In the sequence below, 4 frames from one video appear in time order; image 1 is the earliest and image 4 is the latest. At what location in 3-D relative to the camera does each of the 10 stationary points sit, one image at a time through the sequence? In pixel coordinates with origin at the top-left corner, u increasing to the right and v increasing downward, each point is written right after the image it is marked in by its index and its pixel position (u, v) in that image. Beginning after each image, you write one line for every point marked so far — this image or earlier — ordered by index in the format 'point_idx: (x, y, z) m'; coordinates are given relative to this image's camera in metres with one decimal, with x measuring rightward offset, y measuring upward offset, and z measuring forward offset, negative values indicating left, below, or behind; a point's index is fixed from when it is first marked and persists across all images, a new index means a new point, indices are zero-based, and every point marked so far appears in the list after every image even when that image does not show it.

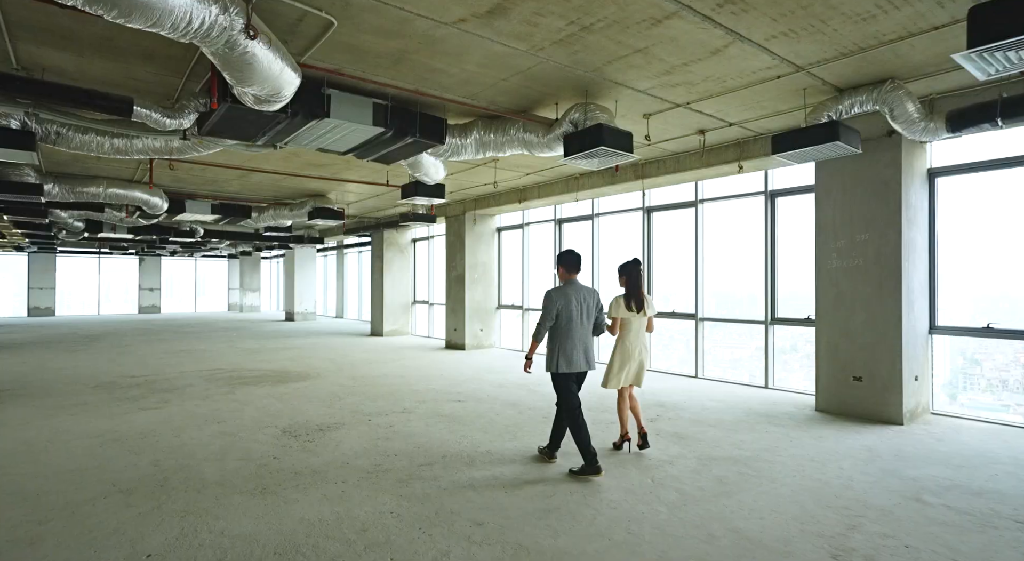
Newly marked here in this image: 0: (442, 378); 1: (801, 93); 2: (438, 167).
0: (-1.0, -1.4, +8.5) m
1: (+2.6, +1.7, +5.2) m
2: (-0.9, +1.4, +7.1) m
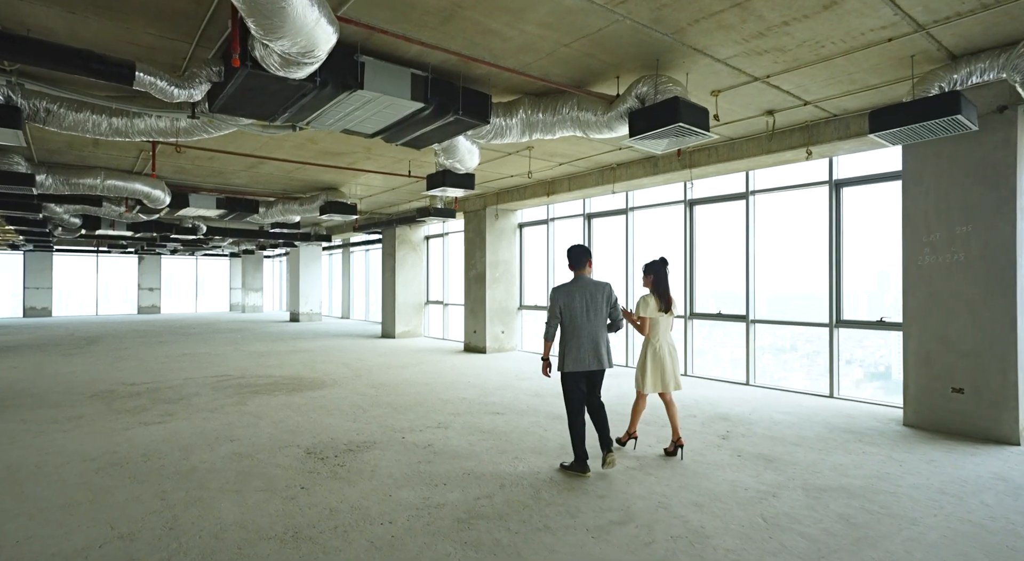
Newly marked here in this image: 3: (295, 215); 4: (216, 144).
0: (-0.6, -1.4, +7.8) m
1: (+3.1, +1.7, +4.5) m
2: (-0.4, +1.4, +6.4) m
3: (-4.2, +1.3, +11.1) m
4: (-3.6, +1.7, +7.1) m
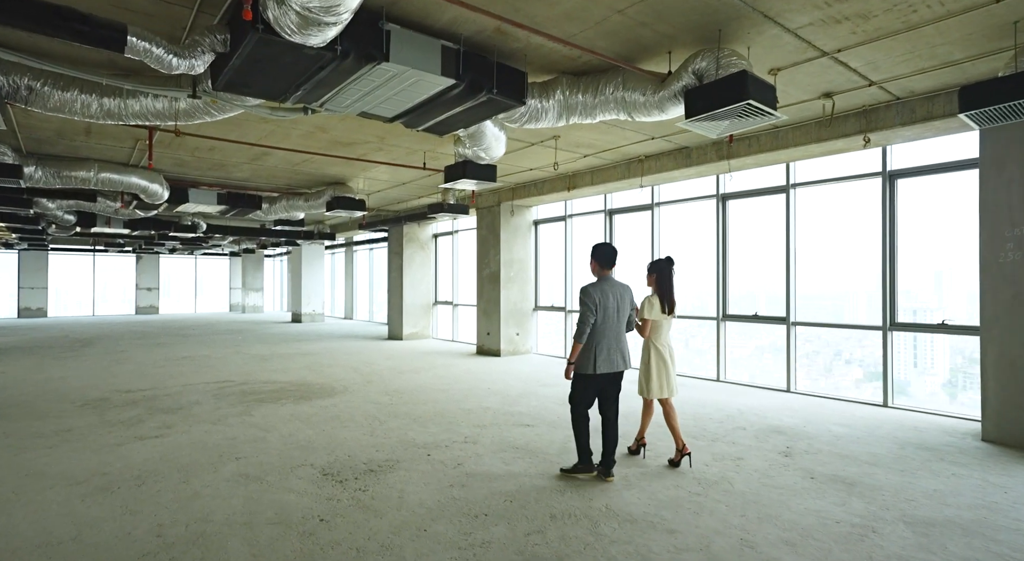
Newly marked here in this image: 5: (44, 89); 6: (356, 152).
0: (-0.2, -1.4, +7.3) m
1: (+3.4, +1.7, +4.0) m
2: (-0.1, +1.4, +5.9) m
3: (-3.9, +1.3, +10.6) m
4: (-3.3, +1.7, +6.6) m
5: (-3.6, +1.5, +4.4) m
6: (-2.1, +1.7, +7.9) m
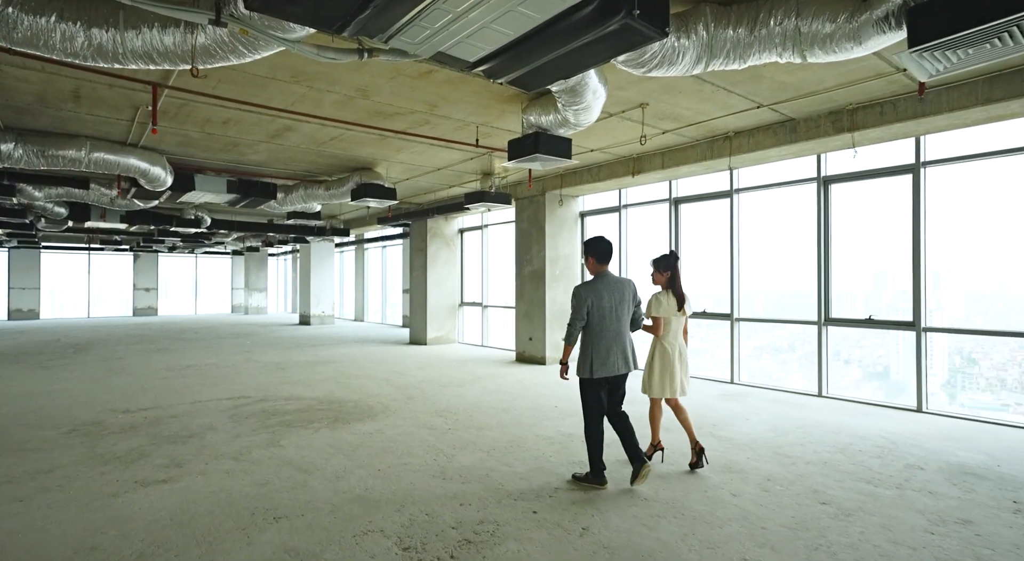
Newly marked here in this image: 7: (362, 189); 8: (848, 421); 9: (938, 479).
0: (+0.6, -1.4, +6.0) m
1: (+4.2, +1.7, +2.8) m
2: (+0.7, +1.4, +4.6) m
3: (-3.1, +1.3, +9.3) m
4: (-2.5, +1.7, +5.3) m
5: (-2.8, +1.5, +3.2) m
6: (-1.3, +1.8, +6.6) m
7: (-2.2, +1.3, +8.4) m
8: (+3.3, -1.4, +5.6) m
9: (+2.9, -1.4, +4.0) m
